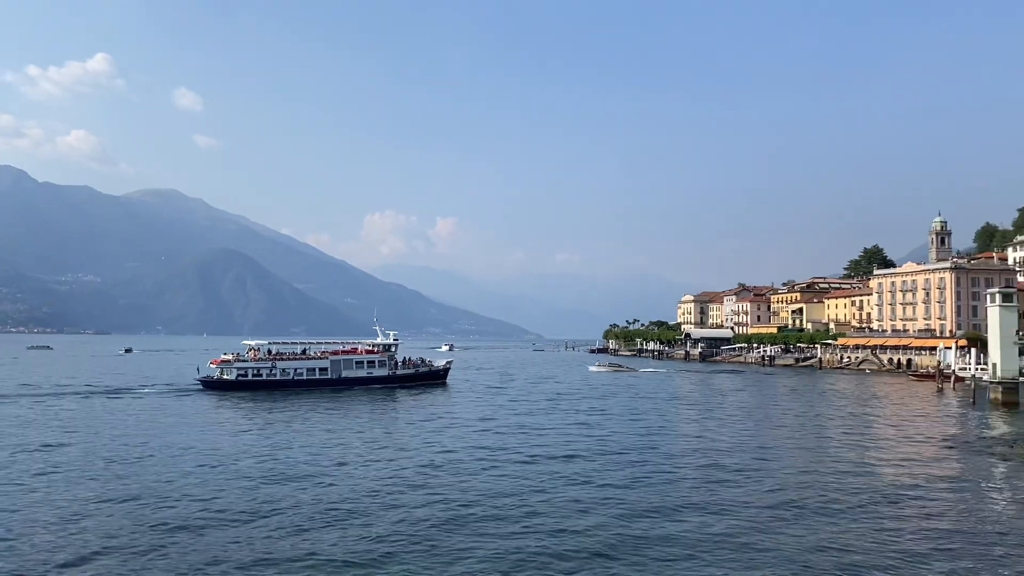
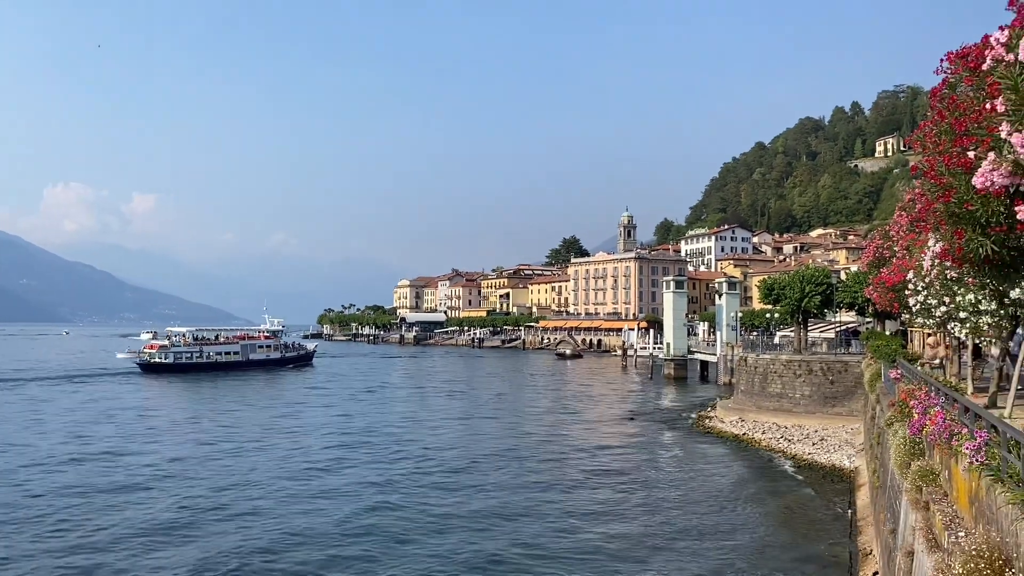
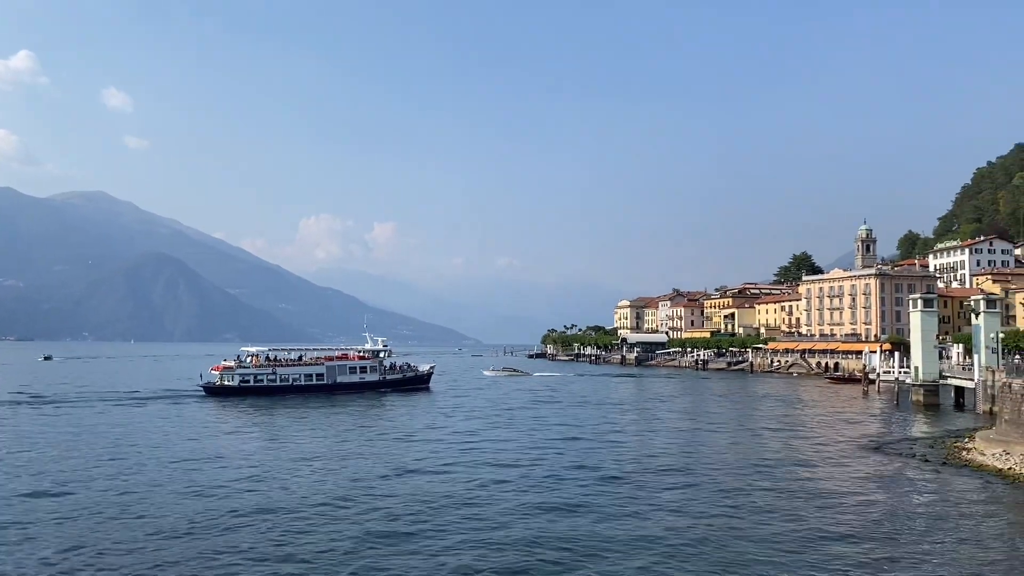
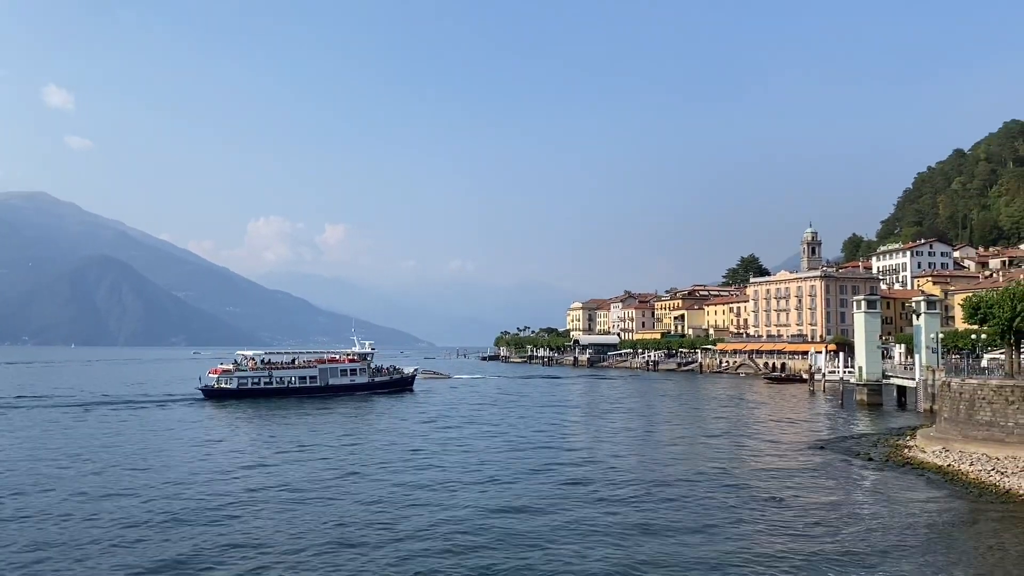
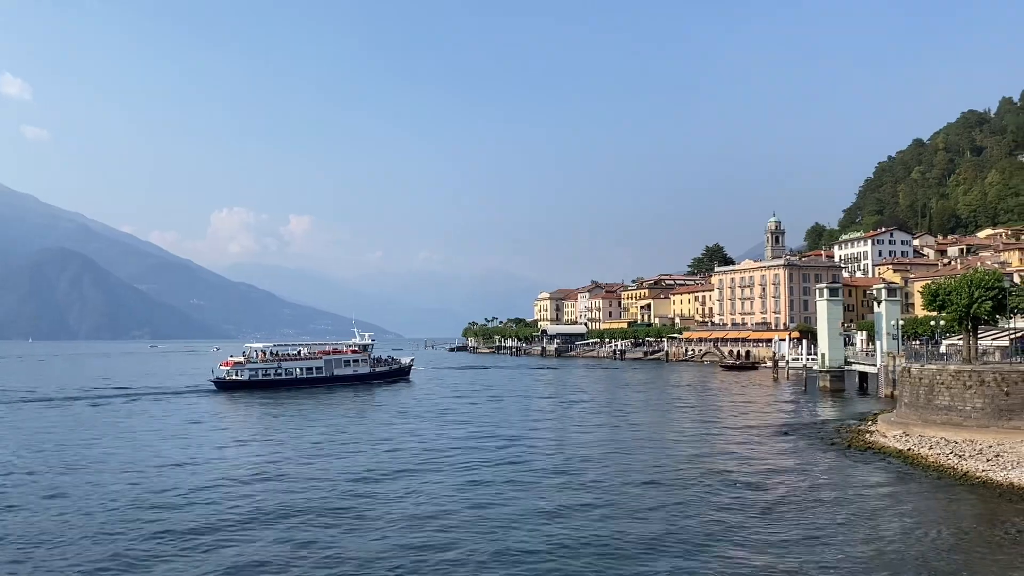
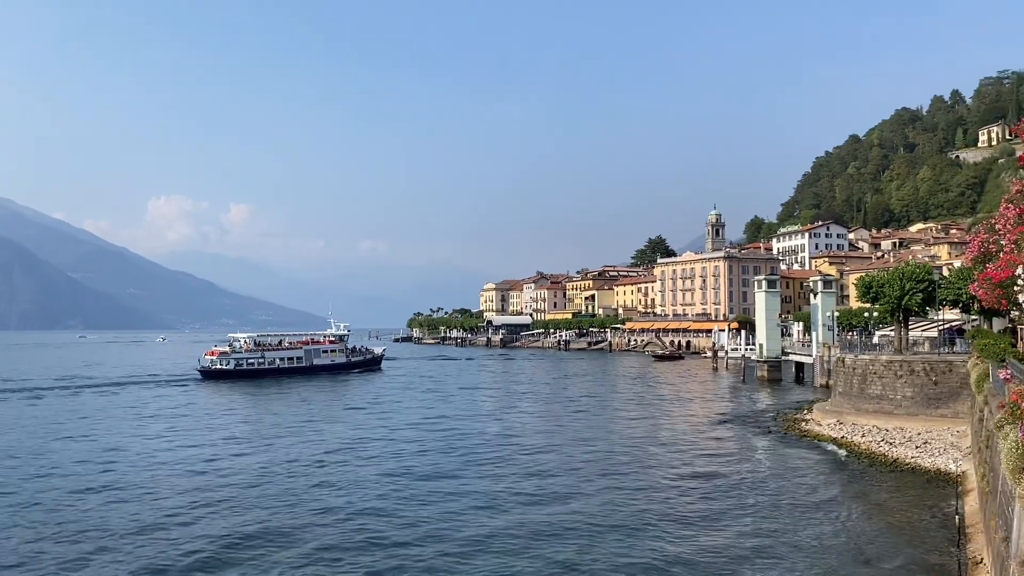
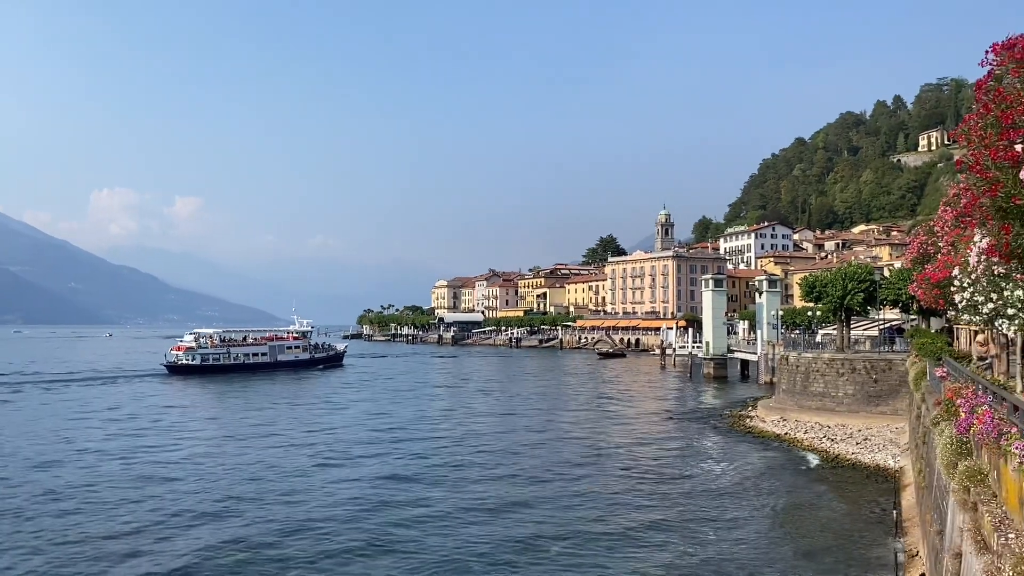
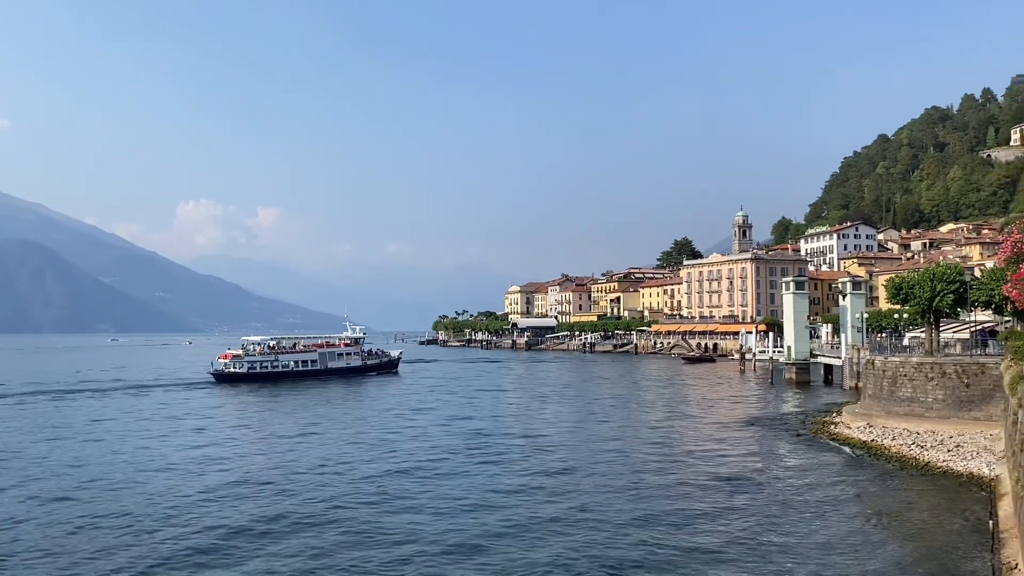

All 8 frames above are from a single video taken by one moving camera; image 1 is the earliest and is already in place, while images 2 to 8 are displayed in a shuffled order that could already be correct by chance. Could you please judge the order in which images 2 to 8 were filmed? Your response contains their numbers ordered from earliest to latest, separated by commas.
3, 4, 5, 8, 6, 7, 2
